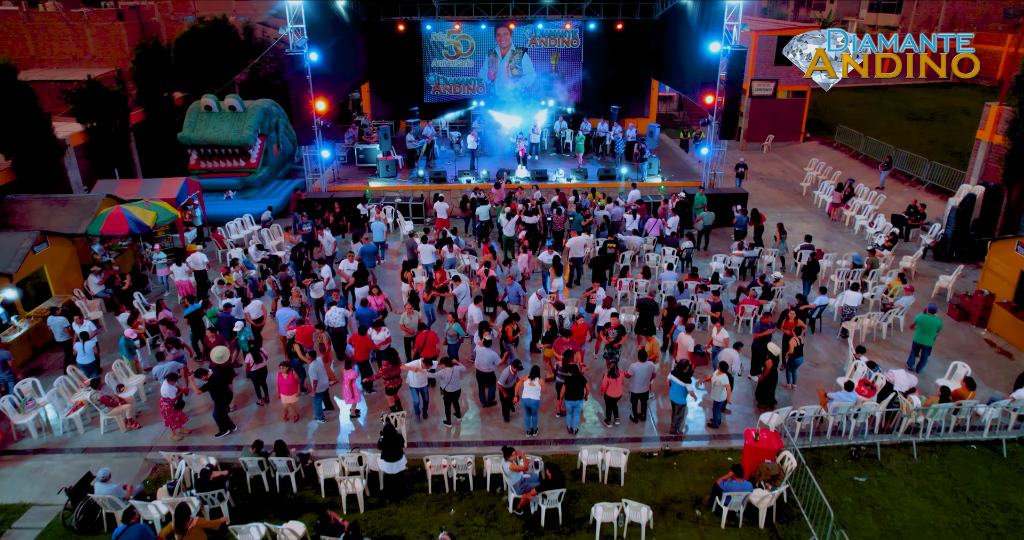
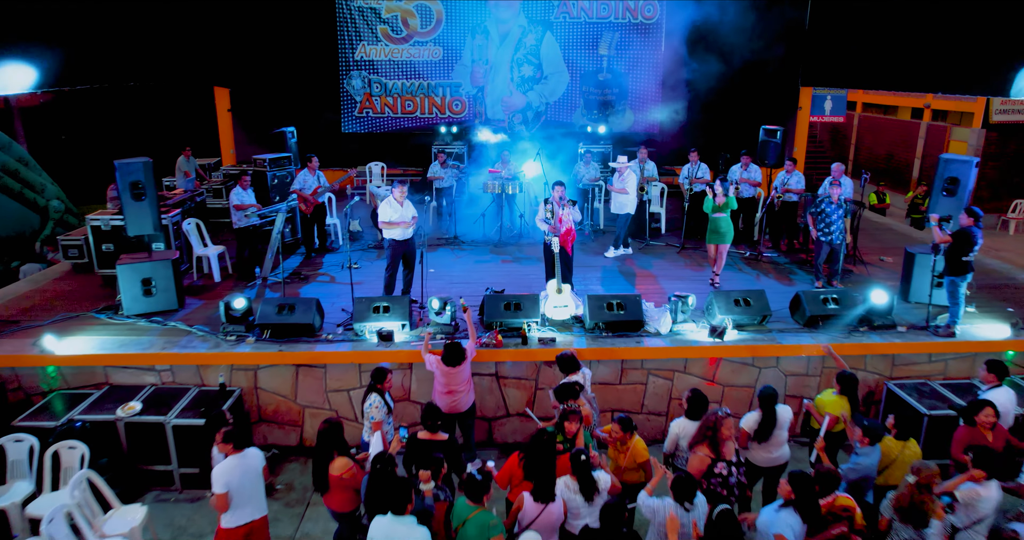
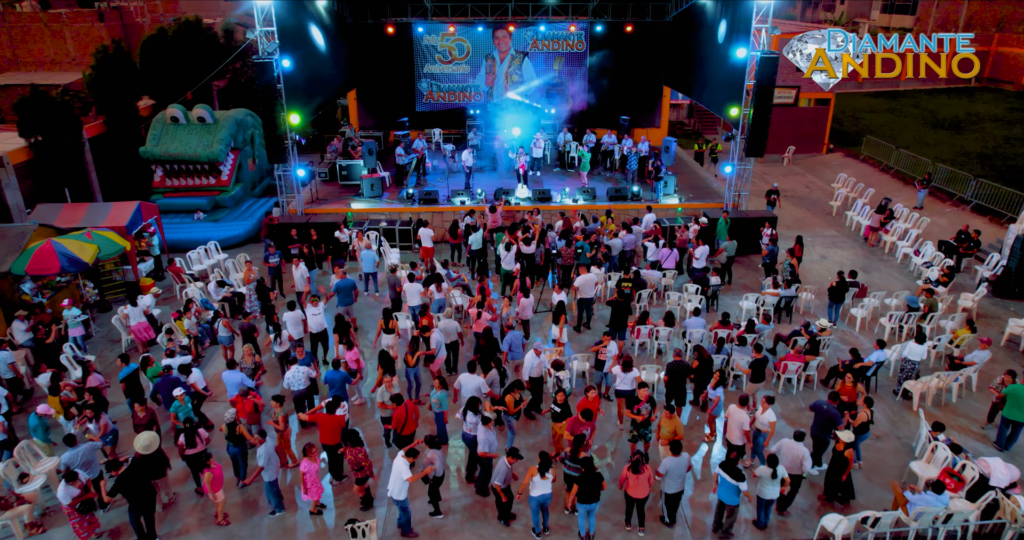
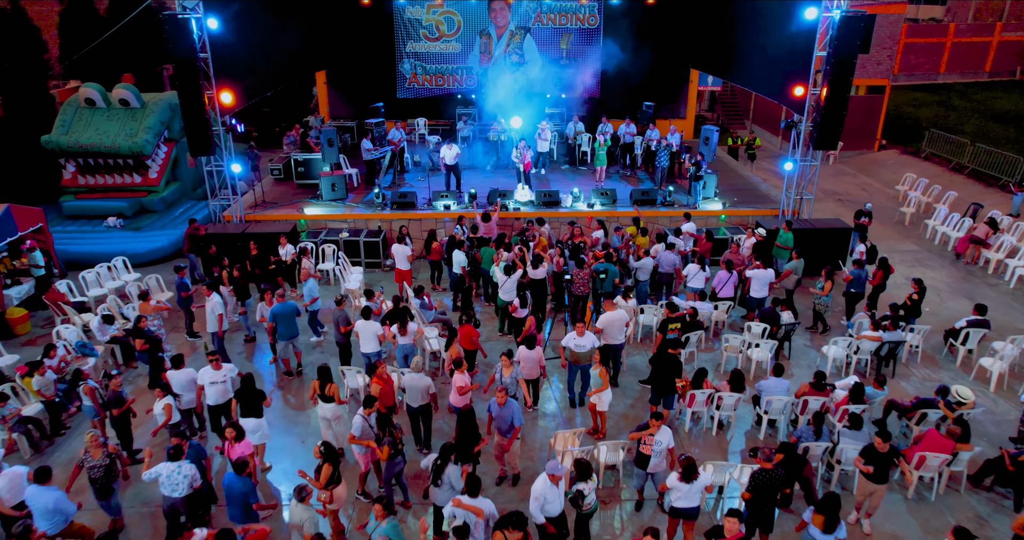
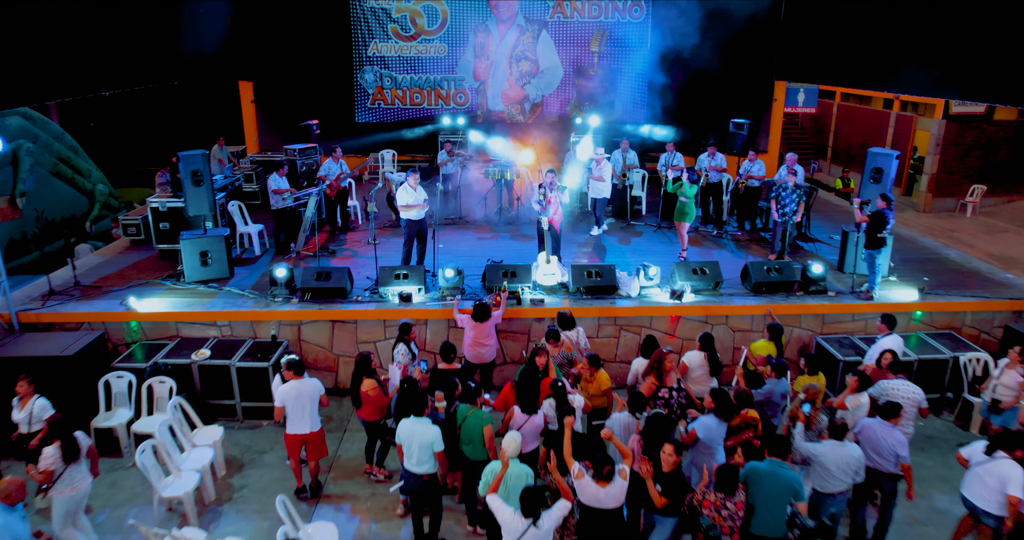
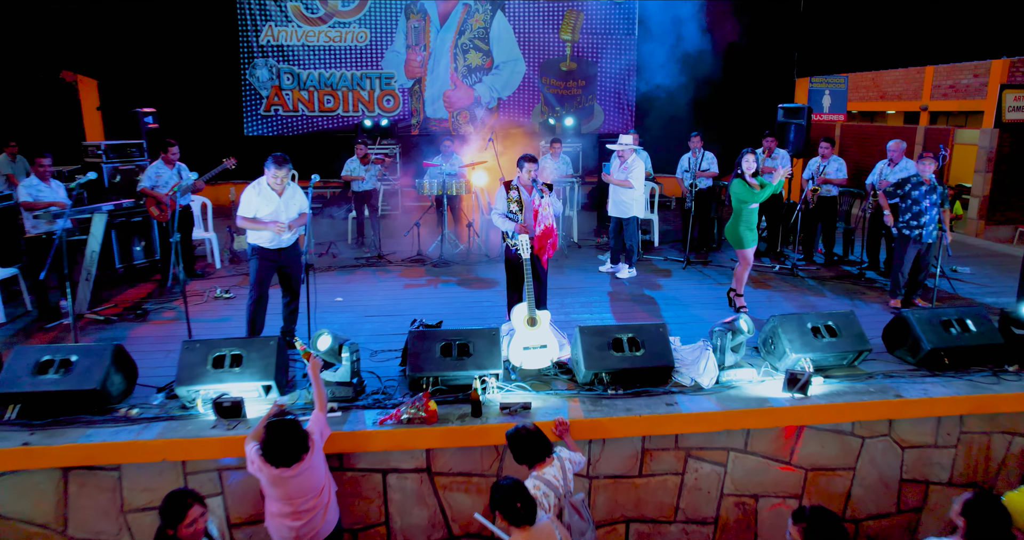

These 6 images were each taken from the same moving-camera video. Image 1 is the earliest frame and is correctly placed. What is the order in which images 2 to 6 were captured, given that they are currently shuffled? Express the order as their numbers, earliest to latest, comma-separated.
3, 4, 5, 2, 6
